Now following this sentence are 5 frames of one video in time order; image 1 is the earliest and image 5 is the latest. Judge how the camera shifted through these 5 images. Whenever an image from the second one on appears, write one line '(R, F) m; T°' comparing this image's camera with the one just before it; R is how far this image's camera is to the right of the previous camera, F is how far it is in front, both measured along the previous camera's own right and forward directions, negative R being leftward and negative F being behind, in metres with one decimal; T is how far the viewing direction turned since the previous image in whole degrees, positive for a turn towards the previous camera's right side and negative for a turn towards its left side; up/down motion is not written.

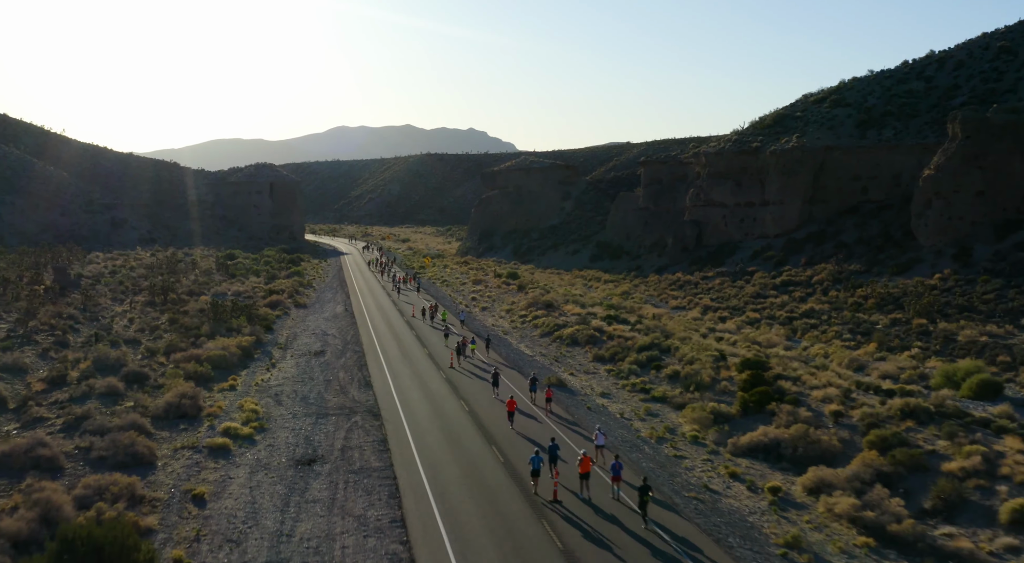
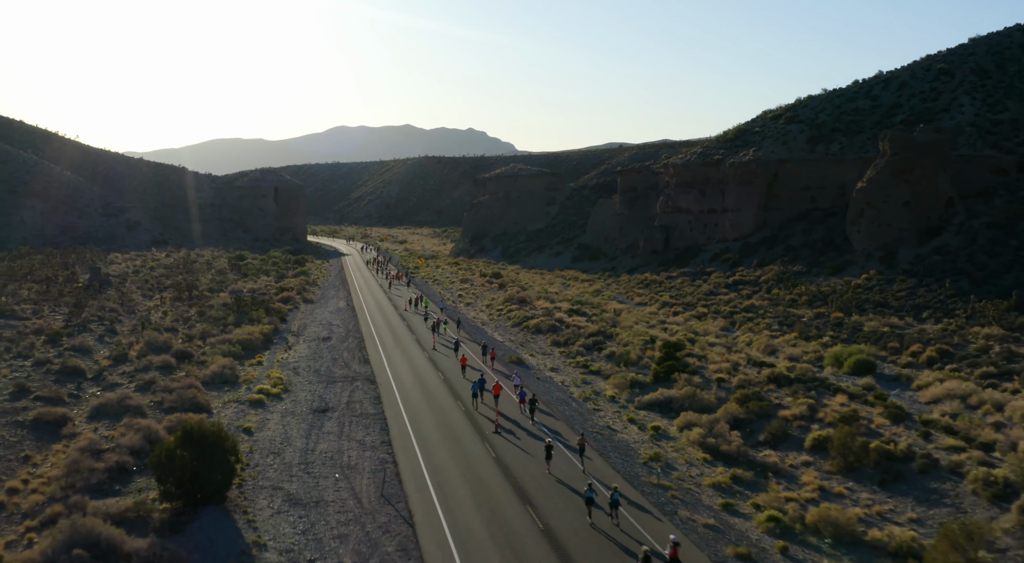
(+1.1, -5.4) m; 0°
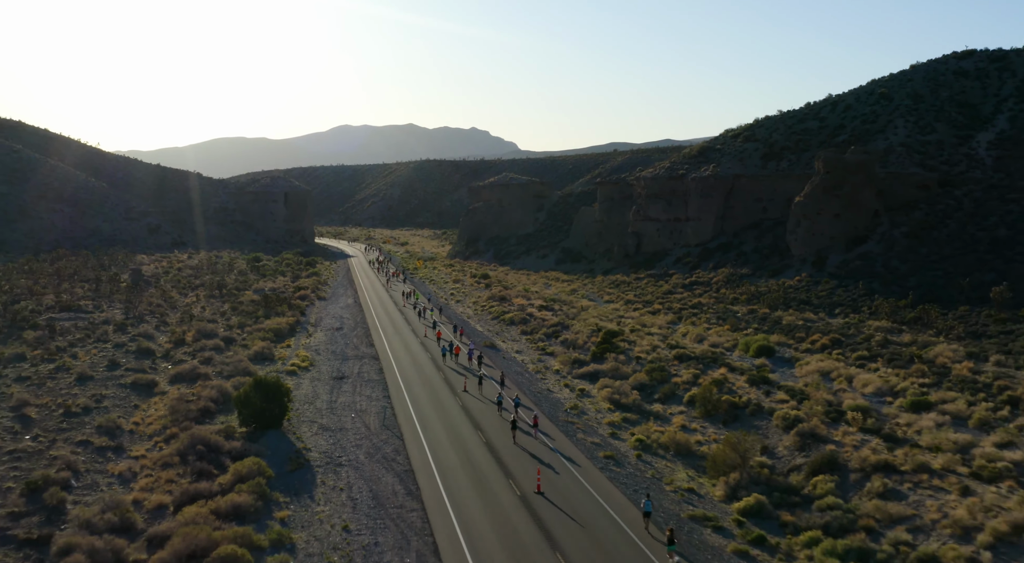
(+1.4, -7.1) m; 0°
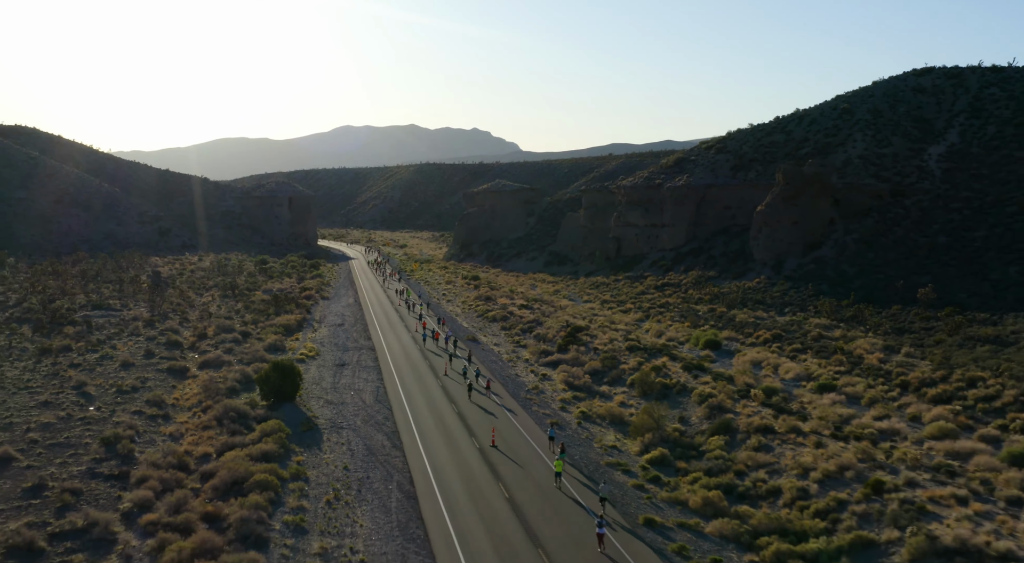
(+1.3, -5.0) m; 0°
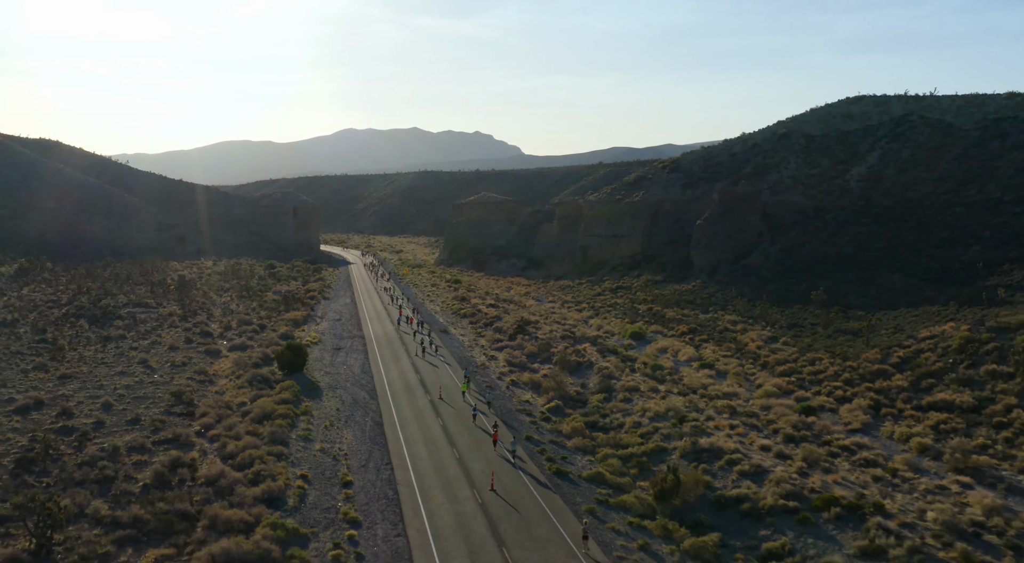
(+2.7, -9.6) m; 0°
